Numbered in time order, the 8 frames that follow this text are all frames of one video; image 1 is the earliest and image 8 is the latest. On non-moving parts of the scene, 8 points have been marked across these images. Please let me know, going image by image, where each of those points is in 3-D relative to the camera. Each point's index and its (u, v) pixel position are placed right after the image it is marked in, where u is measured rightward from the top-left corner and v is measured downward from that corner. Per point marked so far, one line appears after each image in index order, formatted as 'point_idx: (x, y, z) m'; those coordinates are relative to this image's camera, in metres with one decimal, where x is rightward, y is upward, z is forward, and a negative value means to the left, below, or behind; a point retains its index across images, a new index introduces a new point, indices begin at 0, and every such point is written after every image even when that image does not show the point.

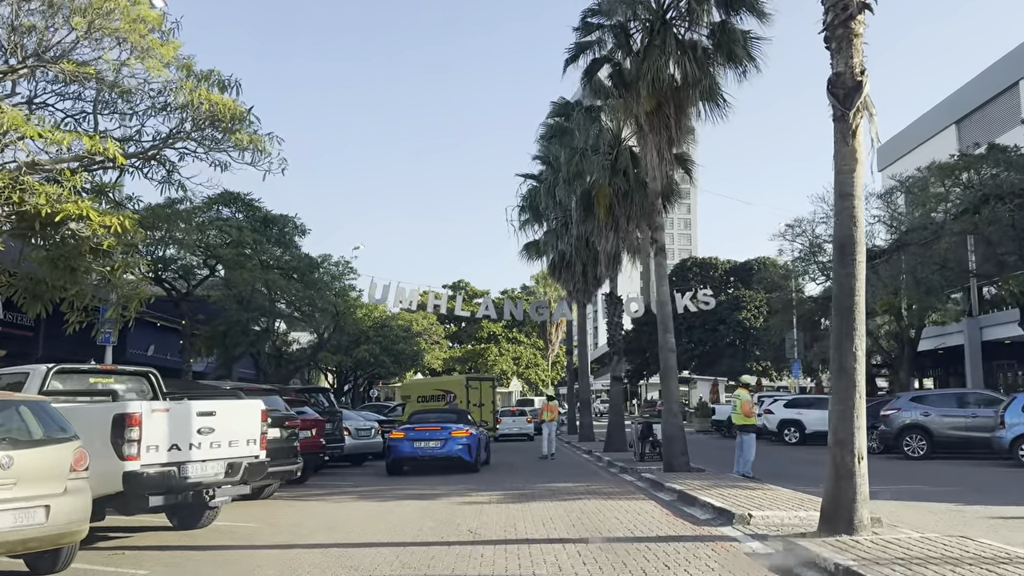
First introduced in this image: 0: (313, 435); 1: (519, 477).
0: (-4.0, -2.9, +16.4) m
1: (+0.1, -4.1, +18.0) m
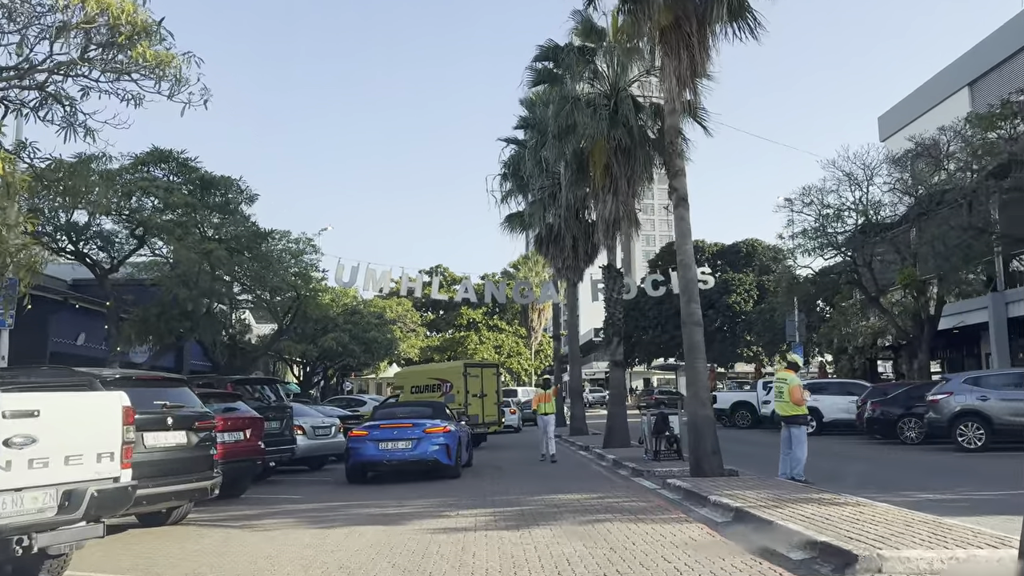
0: (-4.2, -2.4, +12.9) m
1: (-0.1, -3.5, +14.7) m
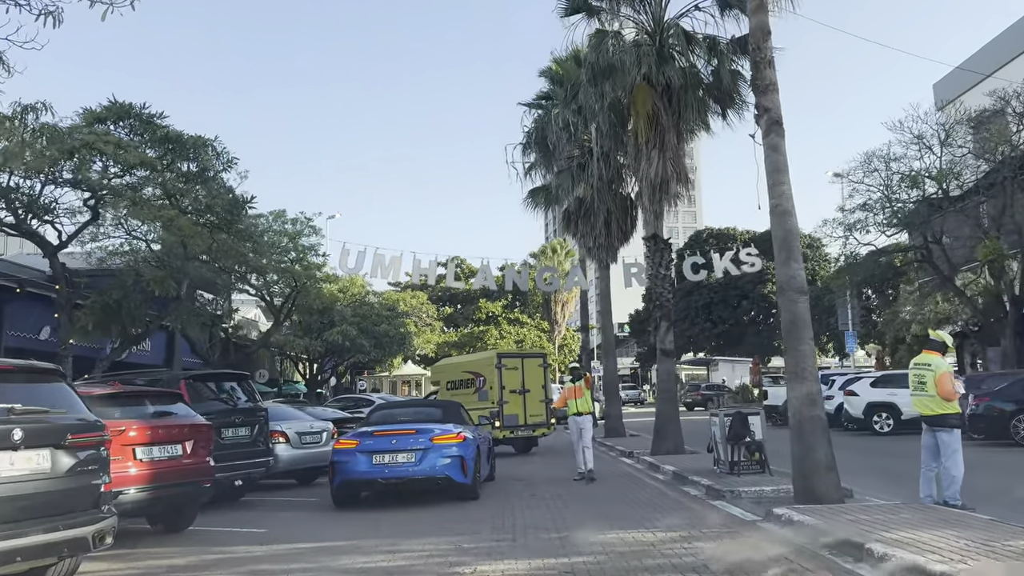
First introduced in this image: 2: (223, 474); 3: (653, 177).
0: (-3.8, -1.9, +9.5) m
1: (+0.4, -2.9, +11.1) m
2: (-4.1, -2.6, +11.7) m
3: (+3.0, +2.4, +17.6) m
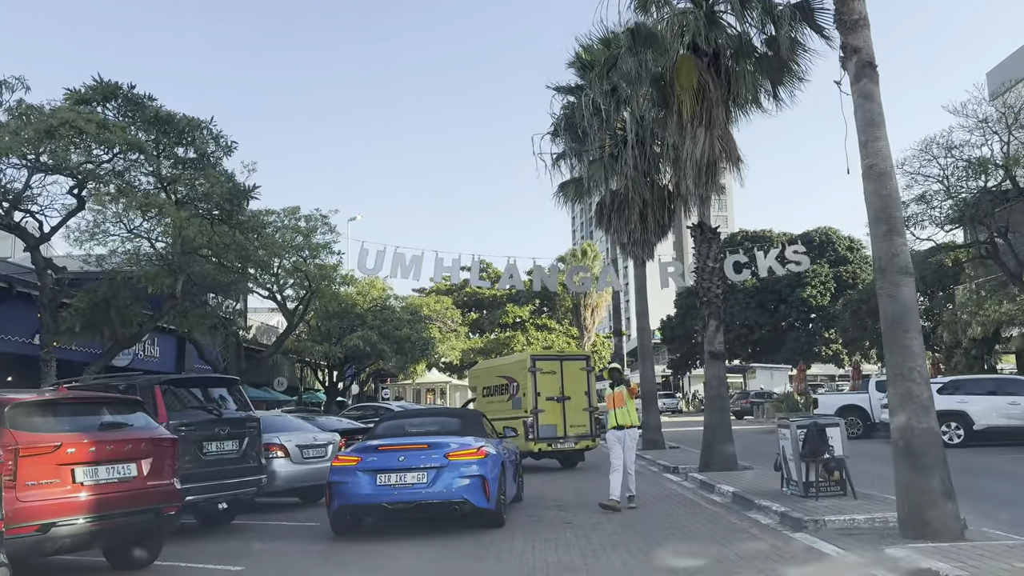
0: (-3.5, -1.7, +7.7) m
1: (+0.8, -2.8, +9.2) m
2: (-3.7, -2.5, +10.0) m
3: (+3.6, +2.5, +15.7) m
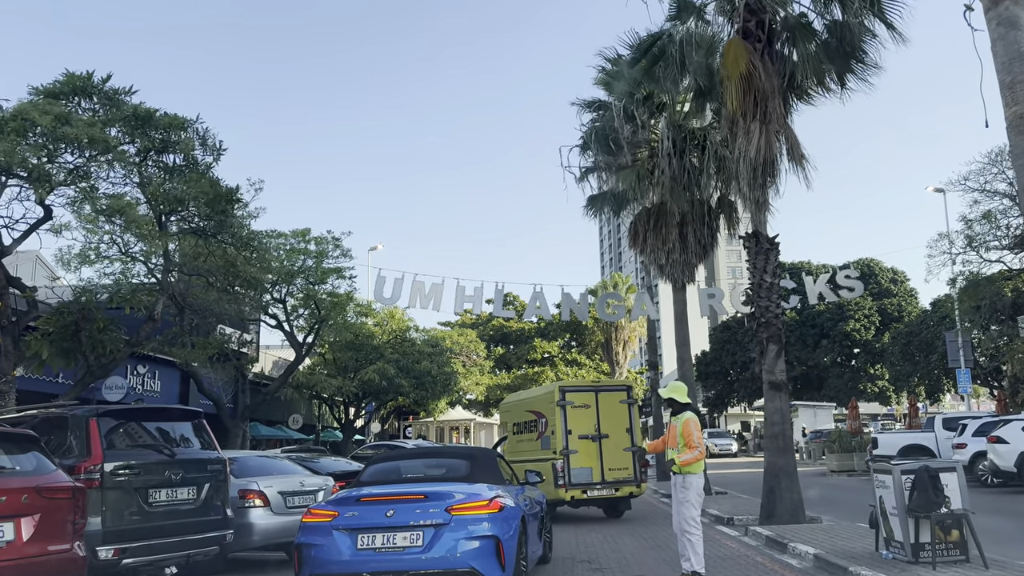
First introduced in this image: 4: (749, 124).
0: (-3.3, -1.7, +5.6) m
1: (+1.0, -2.8, +7.0) m
2: (-3.5, -2.6, +7.9) m
3: (+4.0, +2.2, +13.5) m
4: (+3.9, +2.7, +13.6) m
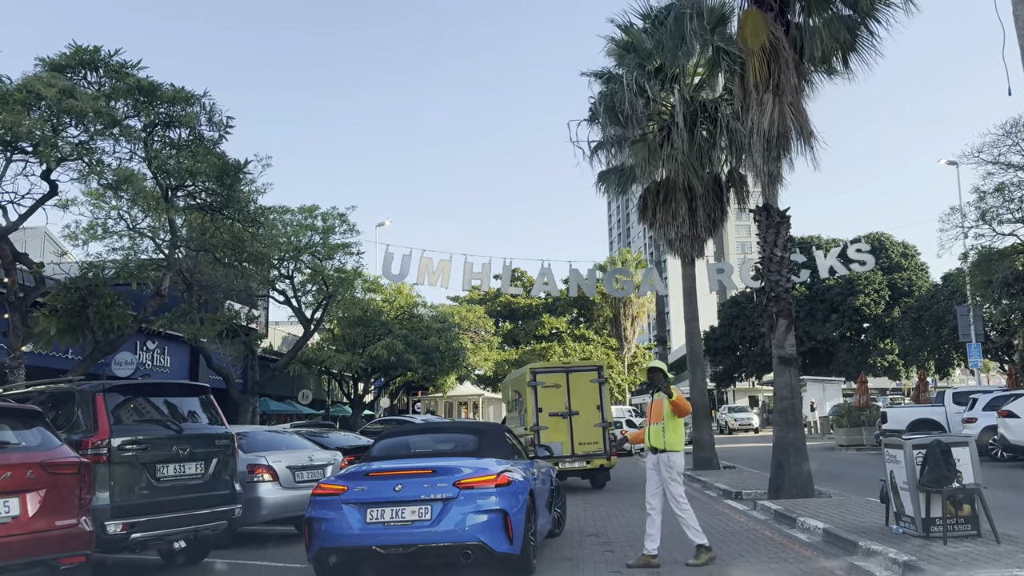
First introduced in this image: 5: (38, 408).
0: (-3.3, -1.5, +5.6) m
1: (+1.0, -2.6, +6.9) m
2: (-3.4, -2.3, +7.9) m
3: (+4.1, +2.6, +13.3) m
4: (+4.1, +3.1, +13.4) m
5: (-3.5, -0.9, +6.2) m
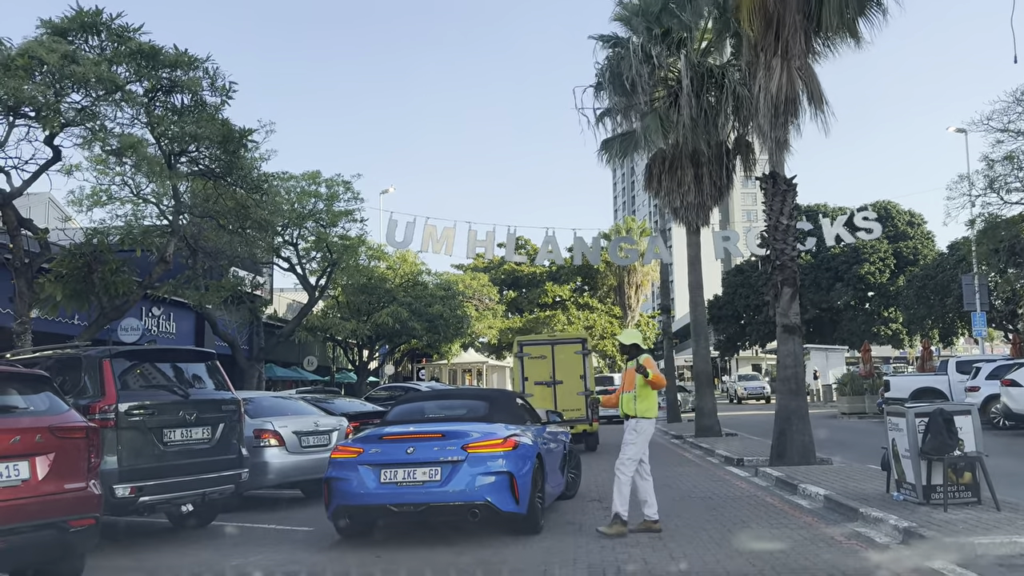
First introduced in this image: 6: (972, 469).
0: (-3.2, -1.3, +5.7) m
1: (+1.1, -2.3, +7.0) m
2: (-3.4, -2.0, +8.0) m
3: (+4.2, +3.1, +13.2) m
4: (+4.1, +3.7, +13.2) m
5: (-3.5, -0.6, +6.2) m
6: (+4.5, -1.8, +8.1) m
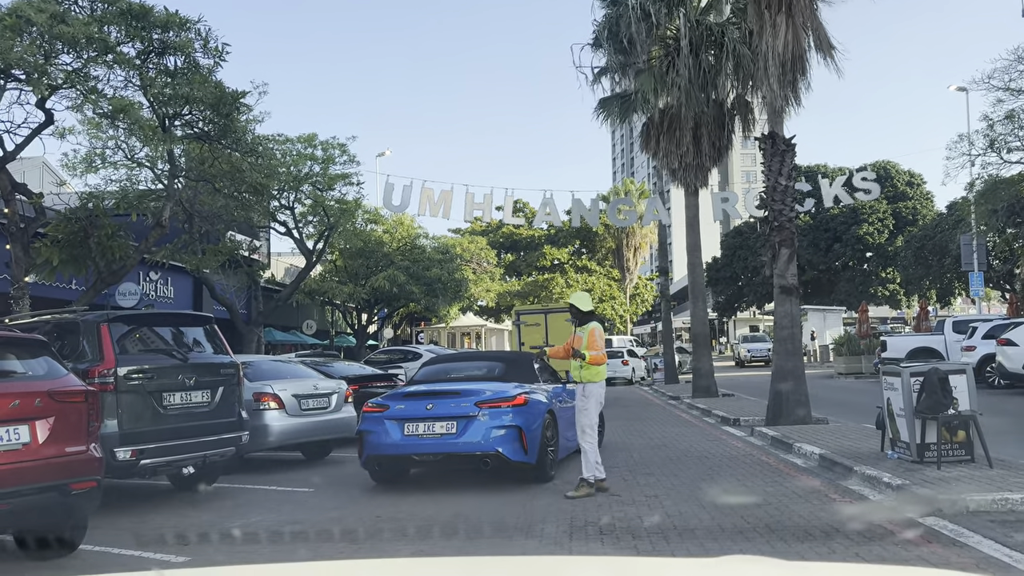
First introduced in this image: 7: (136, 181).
0: (-3.3, -1.1, +5.7) m
1: (+1.1, -2.0, +7.1) m
2: (-3.4, -1.7, +8.1) m
3: (+4.1, +3.7, +13.0) m
4: (+4.1, +4.3, +13.1) m
5: (-3.5, -0.4, +6.2) m
6: (+4.5, -1.4, +8.2) m
7: (-7.9, +2.2, +17.4) m
